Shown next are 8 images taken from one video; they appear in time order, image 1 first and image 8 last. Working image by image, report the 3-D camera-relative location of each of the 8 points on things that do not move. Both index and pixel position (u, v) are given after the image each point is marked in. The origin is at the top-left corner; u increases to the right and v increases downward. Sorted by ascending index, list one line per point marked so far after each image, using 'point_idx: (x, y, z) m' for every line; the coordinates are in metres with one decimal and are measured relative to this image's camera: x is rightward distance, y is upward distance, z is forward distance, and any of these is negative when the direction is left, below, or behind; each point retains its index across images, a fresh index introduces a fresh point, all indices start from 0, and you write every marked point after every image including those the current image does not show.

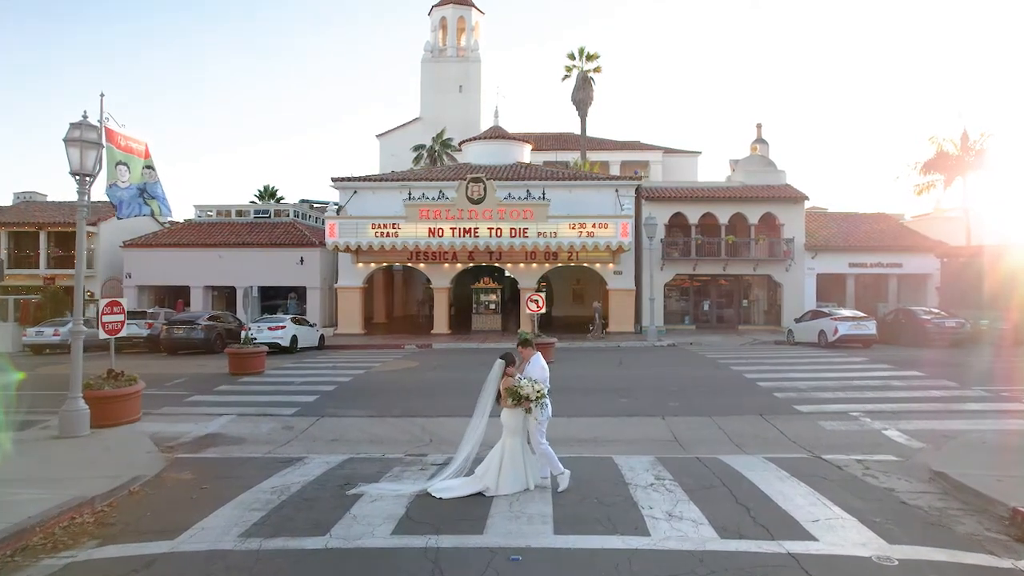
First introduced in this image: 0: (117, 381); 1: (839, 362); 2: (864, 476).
0: (-5.3, -1.3, +11.0) m
1: (+6.8, -1.5, +17.2) m
2: (+3.1, -1.7, +7.4) m
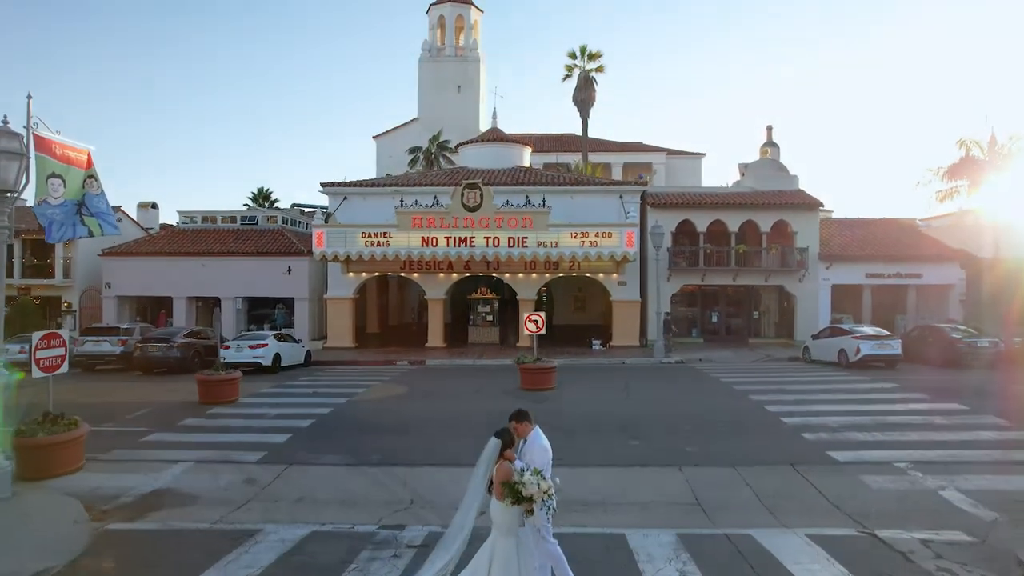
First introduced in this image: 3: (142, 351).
0: (-5.3, -1.6, +9.6) m
1: (+6.8, -1.9, +15.8) m
2: (+3.1, -2.1, +5.9) m
3: (-8.9, -1.5, +19.8) m
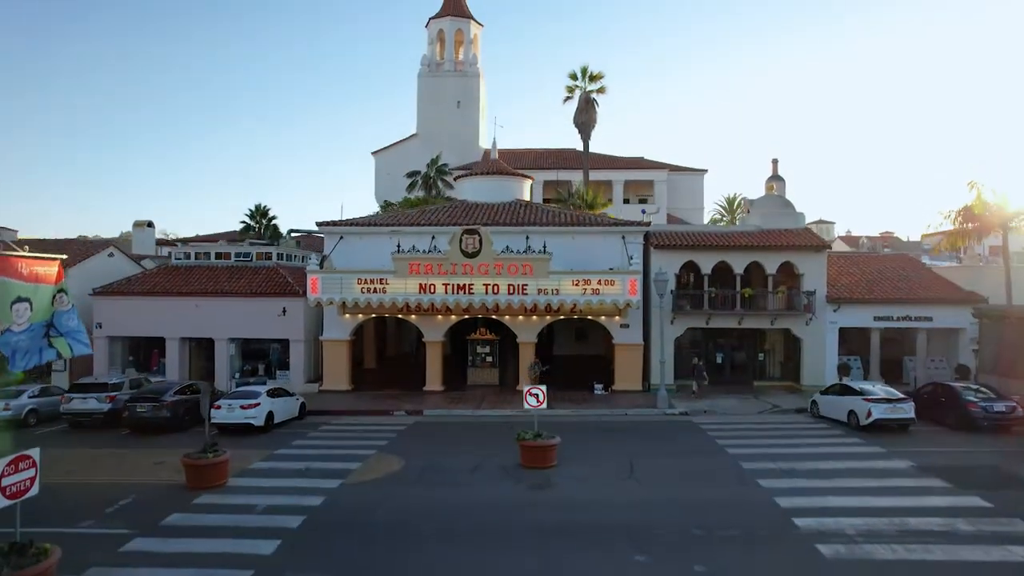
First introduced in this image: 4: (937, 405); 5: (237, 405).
0: (-5.4, -3.0, +9.0) m
1: (+6.8, -3.2, +15.2) m
2: (+3.1, -3.4, +5.3) m
3: (-8.9, -2.9, +19.2) m
4: (+9.9, -2.7, +19.2) m
5: (-6.4, -2.7, +19.2) m
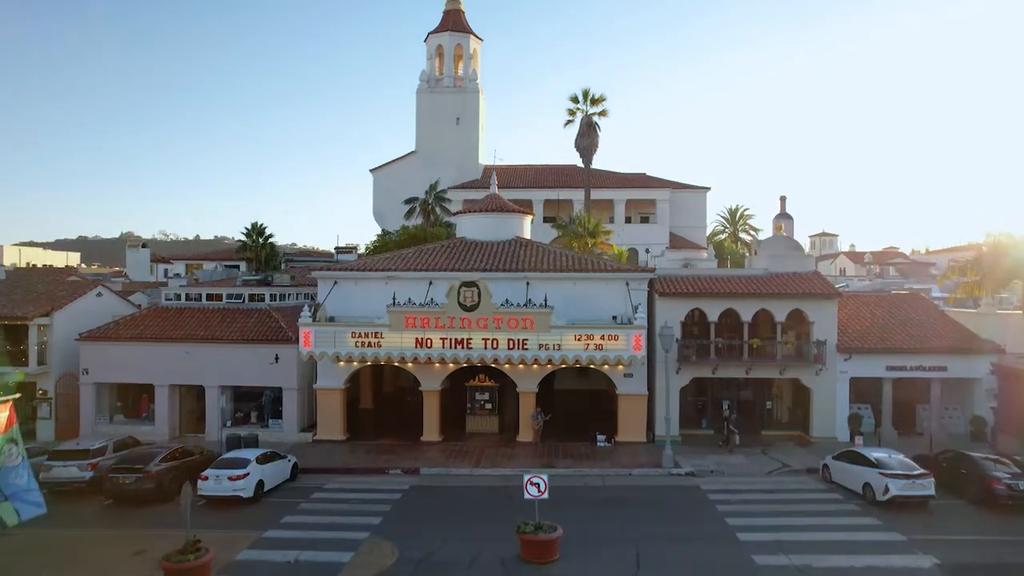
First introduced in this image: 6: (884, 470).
0: (-5.4, -4.4, +8.1) m
1: (+6.8, -4.7, +14.3) m
2: (+3.1, -4.9, +4.5) m
3: (-8.9, -4.3, +18.4) m
4: (+9.9, -4.2, +18.3) m
5: (-6.4, -4.2, +18.4) m
6: (+8.0, -3.9, +17.6) m
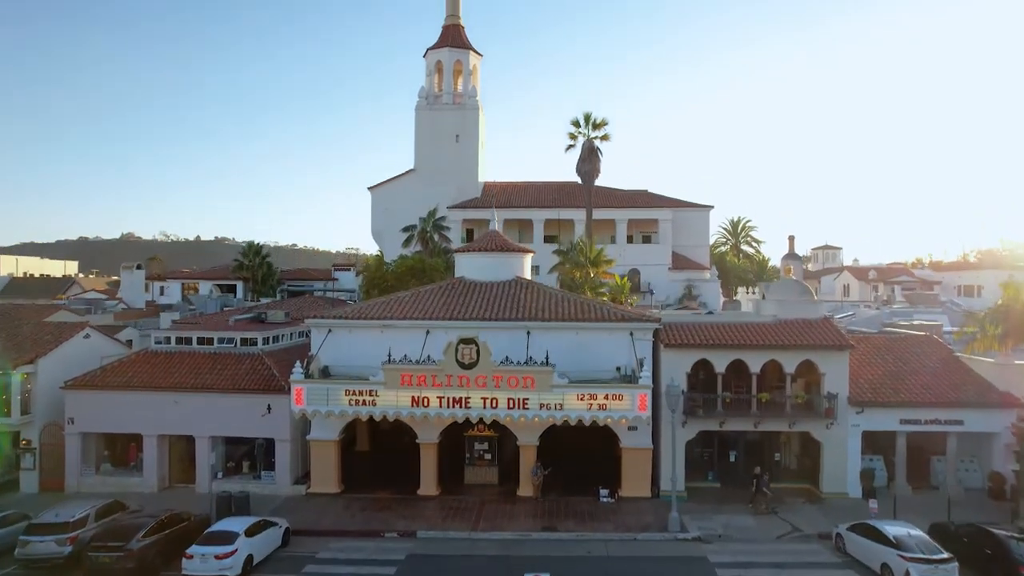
0: (-5.4, -5.9, +7.3) m
1: (+6.8, -6.2, +13.5) m
2: (+3.1, -6.4, +3.6) m
3: (-8.9, -5.8, +17.5) m
4: (+9.9, -5.6, +17.5) m
5: (-6.4, -5.7, +17.5) m
6: (+8.0, -5.4, +16.7) m
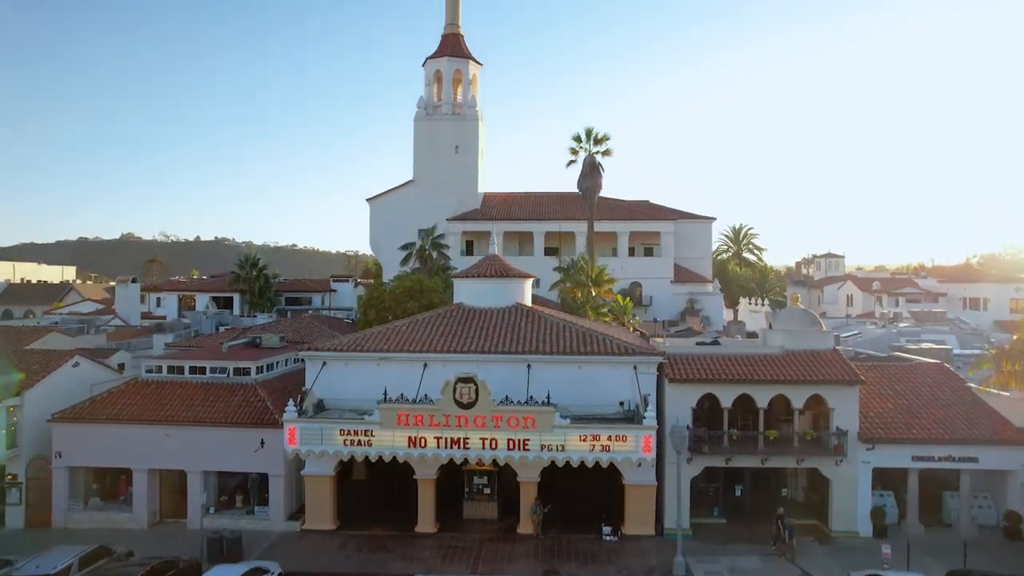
0: (-5.4, -6.8, +6.6) m
1: (+6.8, -7.1, +12.8) m
2: (+3.1, -7.3, +3.0) m
3: (-8.9, -6.7, +16.9) m
4: (+9.9, -6.6, +16.8) m
5: (-6.4, -6.6, +16.8) m
6: (+8.0, -6.3, +16.0) m
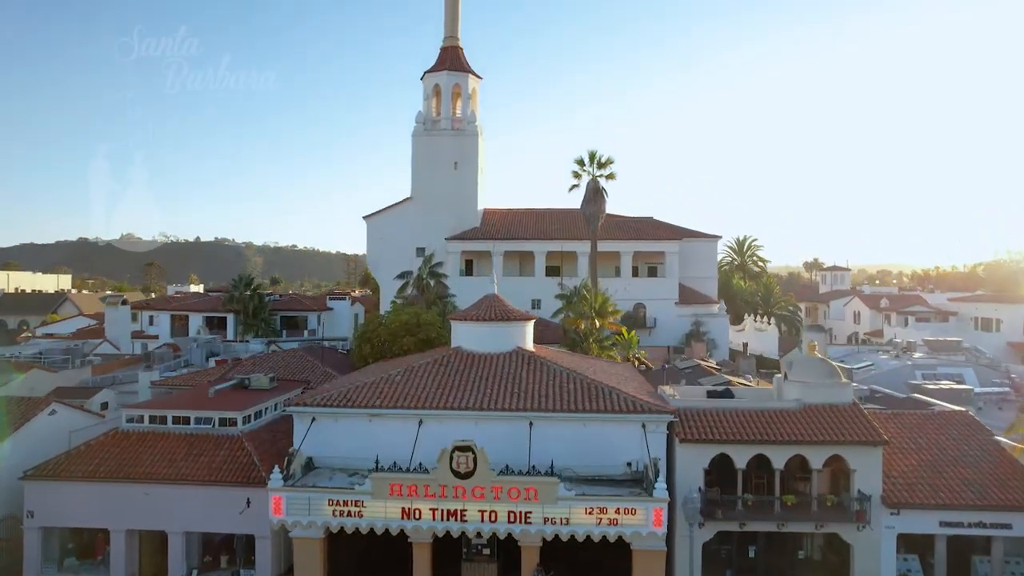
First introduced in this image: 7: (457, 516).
0: (-5.4, -8.2, +5.2) m
1: (+6.8, -8.5, +11.4) m
2: (+3.1, -8.7, +1.6) m
3: (-8.9, -8.1, +15.5) m
4: (+9.9, -8.0, +15.4) m
5: (-6.4, -8.0, +15.4) m
6: (+8.0, -7.7, +14.7) m
7: (-1.3, -5.3, +19.0) m
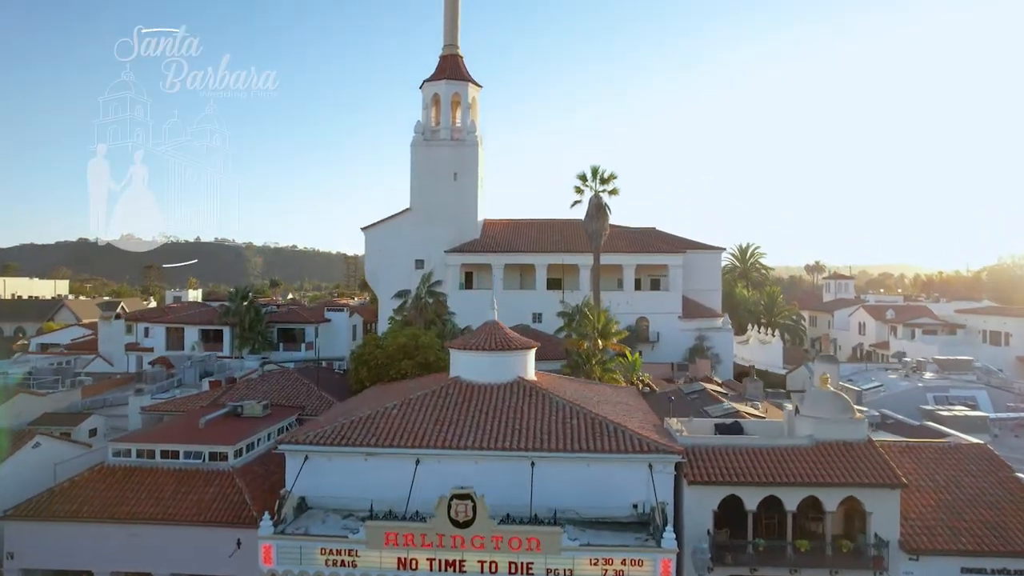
0: (-5.3, -9.1, +4.3) m
1: (+6.8, -9.4, +10.5) m
2: (+3.1, -9.6, +0.7) m
3: (-8.9, -9.0, +14.6) m
4: (+10.0, -8.9, +14.5) m
5: (-6.4, -8.9, +14.5) m
6: (+8.0, -8.6, +13.8) m
7: (-1.3, -6.2, +18.1) m
